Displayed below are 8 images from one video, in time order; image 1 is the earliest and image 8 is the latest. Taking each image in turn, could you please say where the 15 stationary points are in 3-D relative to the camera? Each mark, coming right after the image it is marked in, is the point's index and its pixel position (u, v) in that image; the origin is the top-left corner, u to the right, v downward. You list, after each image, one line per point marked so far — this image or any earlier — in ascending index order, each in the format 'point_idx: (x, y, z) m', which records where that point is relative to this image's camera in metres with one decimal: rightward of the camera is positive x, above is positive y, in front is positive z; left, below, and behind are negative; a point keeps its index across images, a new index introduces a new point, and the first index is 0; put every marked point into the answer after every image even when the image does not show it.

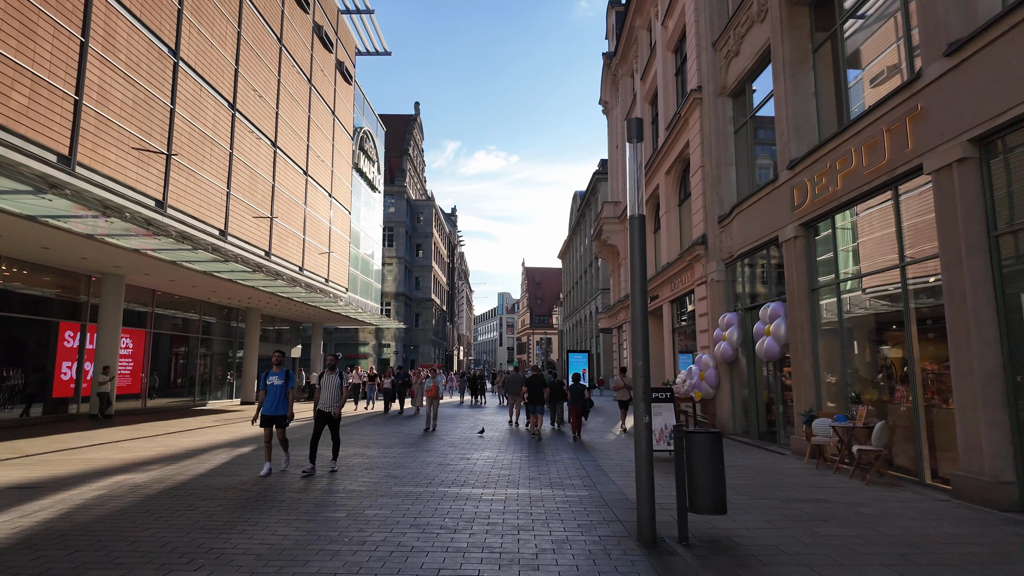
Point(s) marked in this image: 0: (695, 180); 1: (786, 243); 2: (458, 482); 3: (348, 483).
0: (+5.4, +3.2, +16.7) m
1: (+5.6, +0.9, +11.5) m
2: (-0.8, -2.8, +8.1) m
3: (-2.4, -2.8, +8.0) m
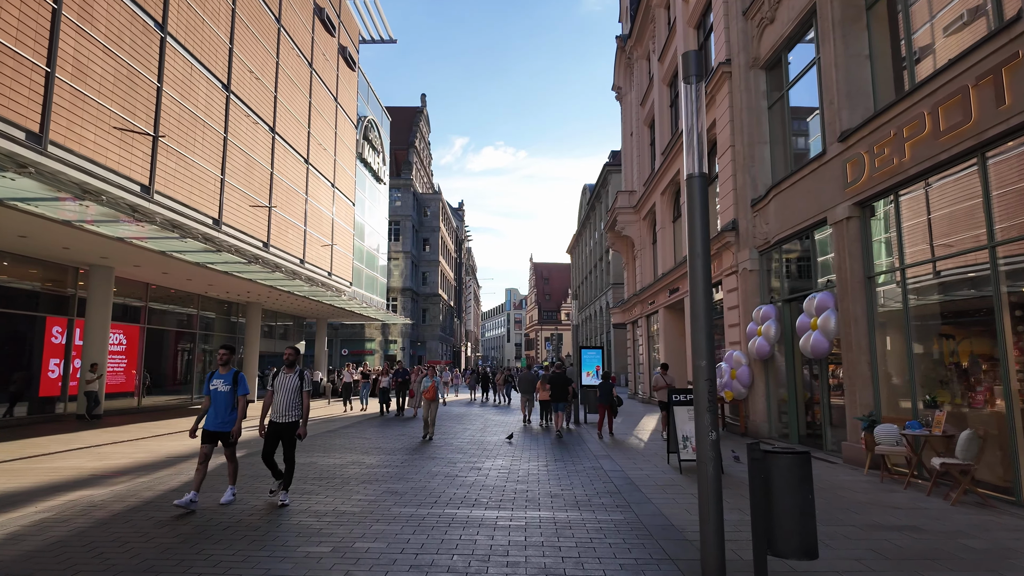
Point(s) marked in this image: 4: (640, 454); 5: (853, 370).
0: (+5.8, +3.5, +15.4) m
1: (+5.8, +1.1, +10.2) m
2: (-0.5, -2.6, +6.9) m
3: (-2.1, -2.6, +6.8) m
4: (+2.6, -3.3, +11.3) m
5: (+5.8, -1.4, +9.6) m
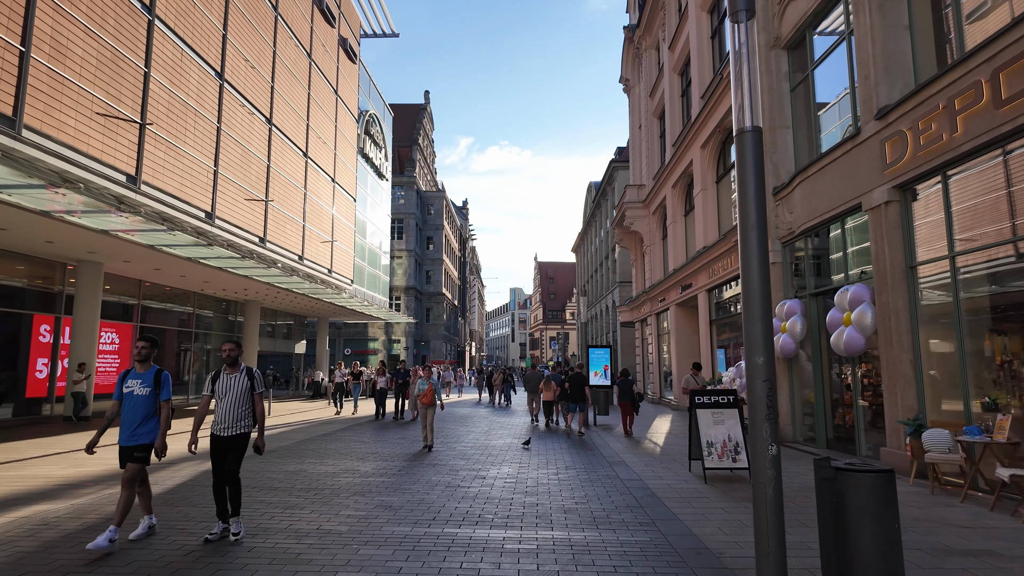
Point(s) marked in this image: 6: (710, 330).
0: (+5.9, +3.6, +14.5) m
1: (+5.9, +1.3, +9.3) m
2: (-0.4, -2.5, +6.1) m
3: (-2.0, -2.5, +6.0) m
4: (+2.7, -3.2, +10.4) m
5: (+5.9, -1.3, +8.8) m
6: (+6.4, -1.3, +18.1) m
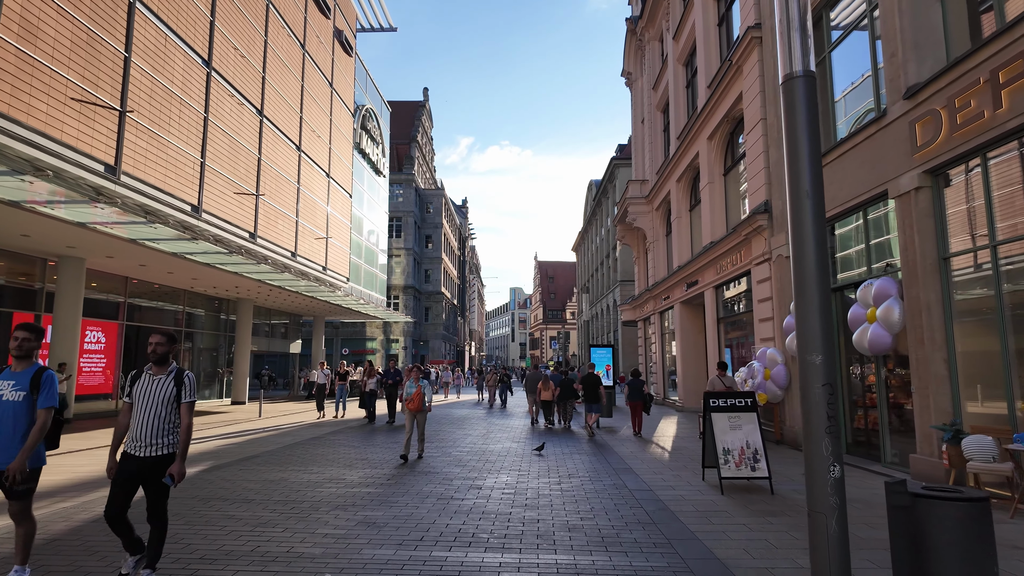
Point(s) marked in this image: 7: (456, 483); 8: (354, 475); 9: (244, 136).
0: (+5.9, +3.7, +13.9) m
1: (+5.9, +1.4, +8.6) m
2: (-0.5, -2.4, +5.4) m
3: (-2.1, -2.4, +5.3) m
4: (+2.7, -3.1, +9.8) m
5: (+5.9, -1.2, +8.1) m
6: (+6.3, -1.2, +17.4) m
7: (-0.8, -2.7, +8.0) m
8: (-2.4, -2.8, +8.5) m
9: (-9.1, +5.1, +19.1) m
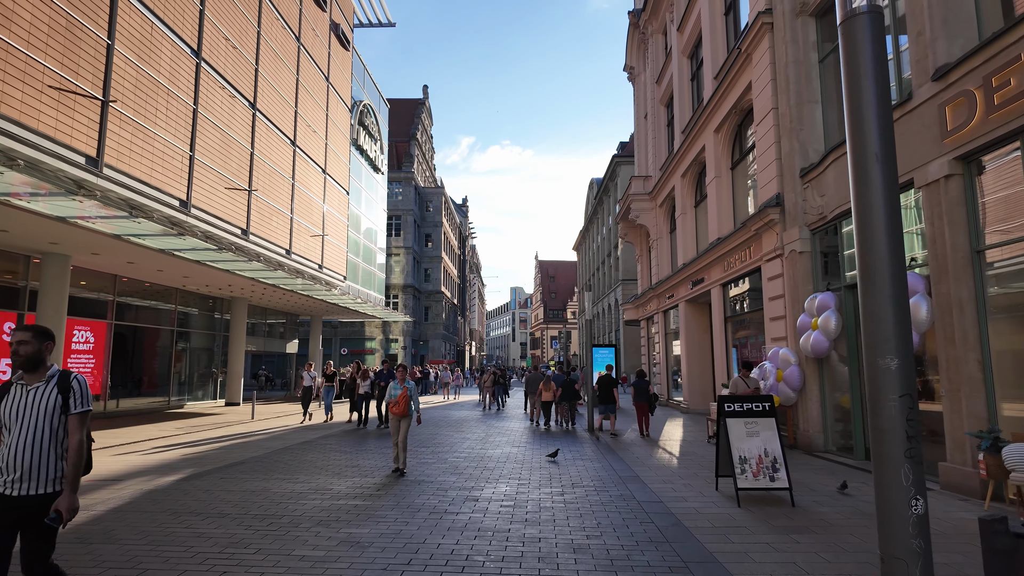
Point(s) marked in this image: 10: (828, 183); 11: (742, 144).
0: (+5.9, +3.8, +13.3) m
1: (+5.9, +1.4, +8.1) m
2: (-0.5, -2.3, +4.8) m
3: (-2.1, -2.3, +4.7) m
4: (+2.7, -3.0, +9.2) m
5: (+5.9, -1.1, +7.5) m
6: (+6.3, -1.2, +16.8) m
7: (-0.8, -2.7, +7.4) m
8: (-2.4, -2.7, +7.9) m
9: (-9.1, +5.2, +18.6) m
10: (+6.1, +2.0, +10.9) m
11: (+6.6, +4.1, +16.2) m
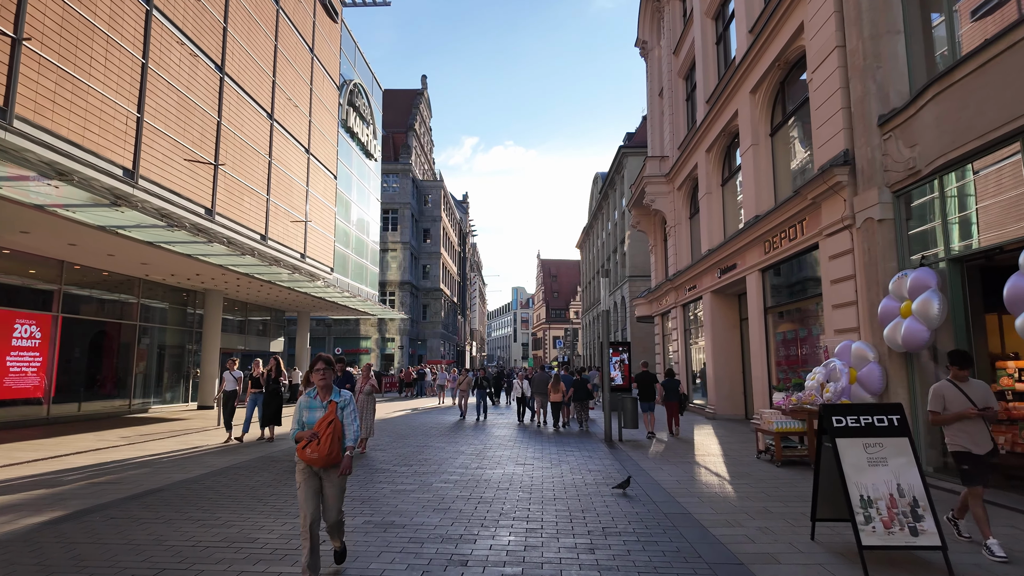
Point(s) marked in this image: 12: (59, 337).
0: (+6.0, +4.1, +10.9) m
1: (+6.0, +1.8, +5.6) m
2: (-0.4, -2.0, +2.4) m
3: (-2.0, -1.9, +2.3) m
4: (+2.7, -2.7, +6.8) m
5: (+6.0, -0.7, +5.1) m
6: (+6.4, -0.8, +14.4) m
7: (-0.7, -2.3, +5.0) m
8: (-2.3, -2.4, +5.5) m
9: (-9.0, +5.6, +16.2) m
10: (+6.1, +2.4, +8.5) m
11: (+6.7, +4.5, +13.8) m
12: (-13.8, -1.5, +17.2) m
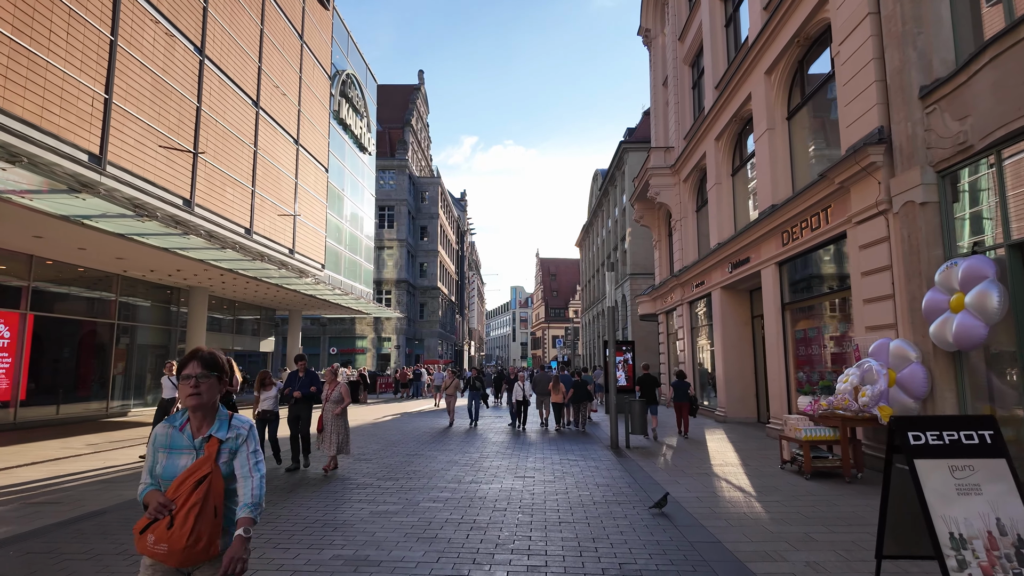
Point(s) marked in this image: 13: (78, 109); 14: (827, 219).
0: (+5.9, +4.3, +9.9) m
1: (+6.0, +1.9, +4.7) m
2: (-0.4, -1.8, +1.4) m
3: (-2.0, -1.8, +1.3) m
4: (+2.7, -2.5, +5.8) m
5: (+5.9, -0.6, +4.1) m
6: (+6.4, -0.7, +13.4) m
7: (-0.7, -2.2, +4.0) m
8: (-2.3, -2.3, +4.5) m
9: (-9.1, +5.7, +15.2) m
10: (+6.1, +2.5, +7.6) m
11: (+6.6, +4.6, +12.8) m
12: (-13.9, -1.4, +16.2) m
13: (-9.2, +3.8, +11.9) m
14: (+6.1, +1.3, +10.9) m
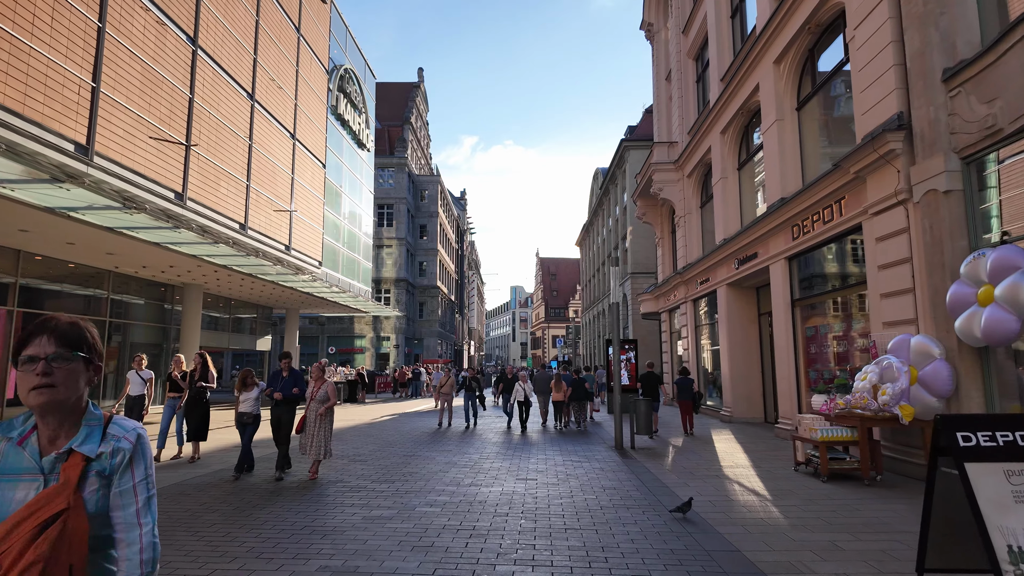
0: (+6.0, +4.4, +9.5) m
1: (+6.0, +2.0, +4.2) m
2: (-0.4, -1.7, +1.0) m
3: (-2.0, -1.7, +0.9) m
4: (+2.7, -2.4, +5.4) m
5: (+6.0, -0.5, +3.7) m
6: (+6.4, -0.6, +13.0) m
7: (-0.7, -2.1, +3.6) m
8: (-2.3, -2.2, +4.1) m
9: (-9.0, +5.8, +14.8) m
10: (+6.1, +2.6, +7.1) m
11: (+6.7, +4.7, +12.4) m
12: (-13.9, -1.3, +15.8) m
13: (-9.2, +3.9, +11.5) m
14: (+6.1, +1.4, +10.5) m
